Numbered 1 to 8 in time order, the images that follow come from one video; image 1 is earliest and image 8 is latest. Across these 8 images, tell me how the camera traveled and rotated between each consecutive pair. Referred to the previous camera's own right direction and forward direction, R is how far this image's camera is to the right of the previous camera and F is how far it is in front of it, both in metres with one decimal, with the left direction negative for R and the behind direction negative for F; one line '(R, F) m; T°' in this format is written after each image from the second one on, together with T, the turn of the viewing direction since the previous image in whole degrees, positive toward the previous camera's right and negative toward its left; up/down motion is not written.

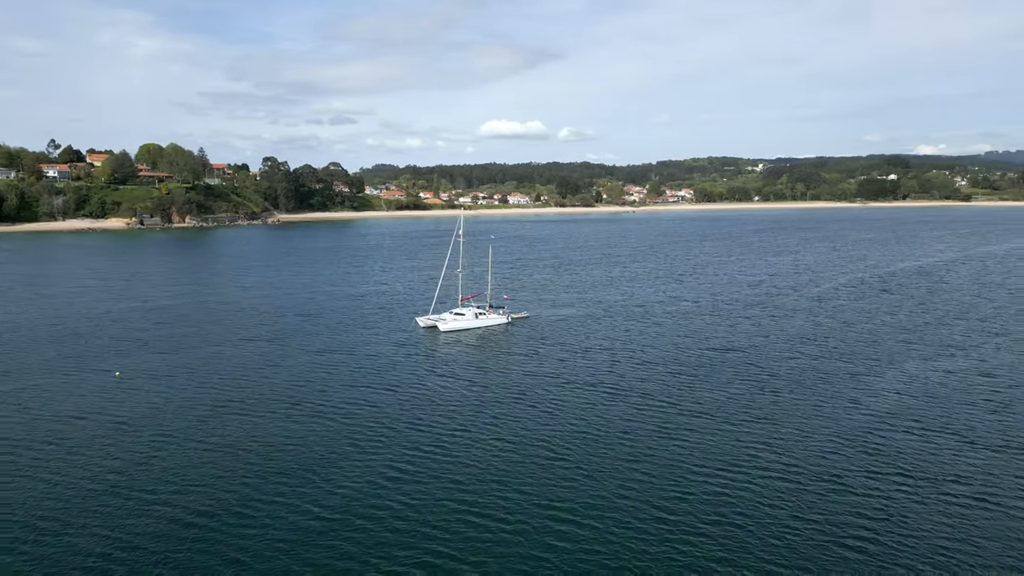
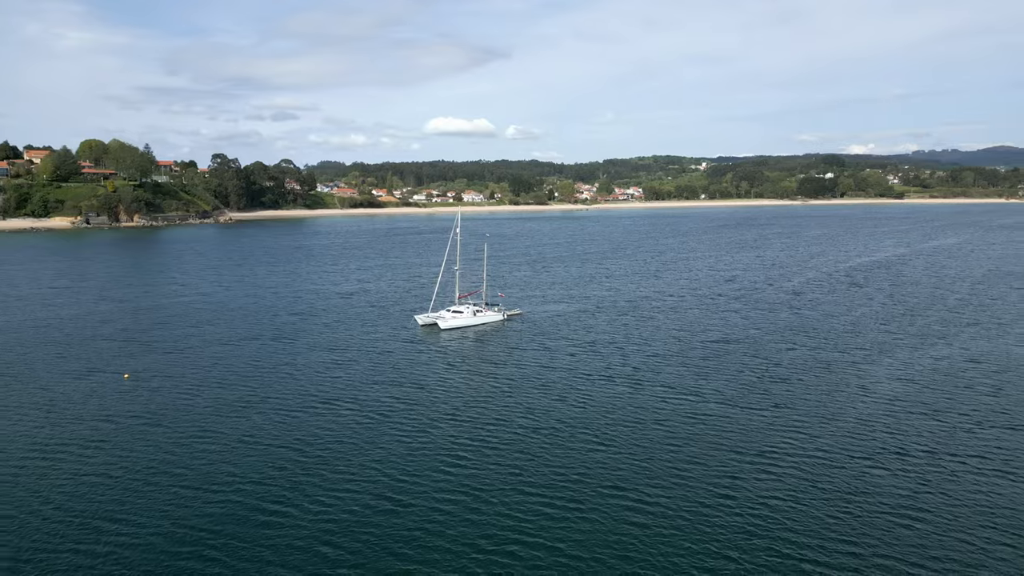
(-3.9, -0.8) m; +4°
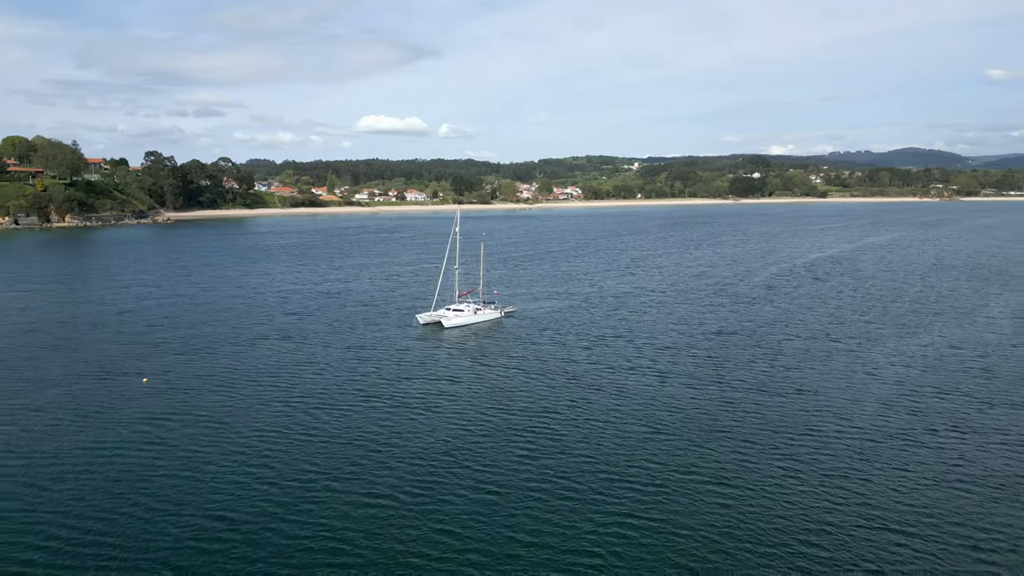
(-5.1, -1.0) m; +5°
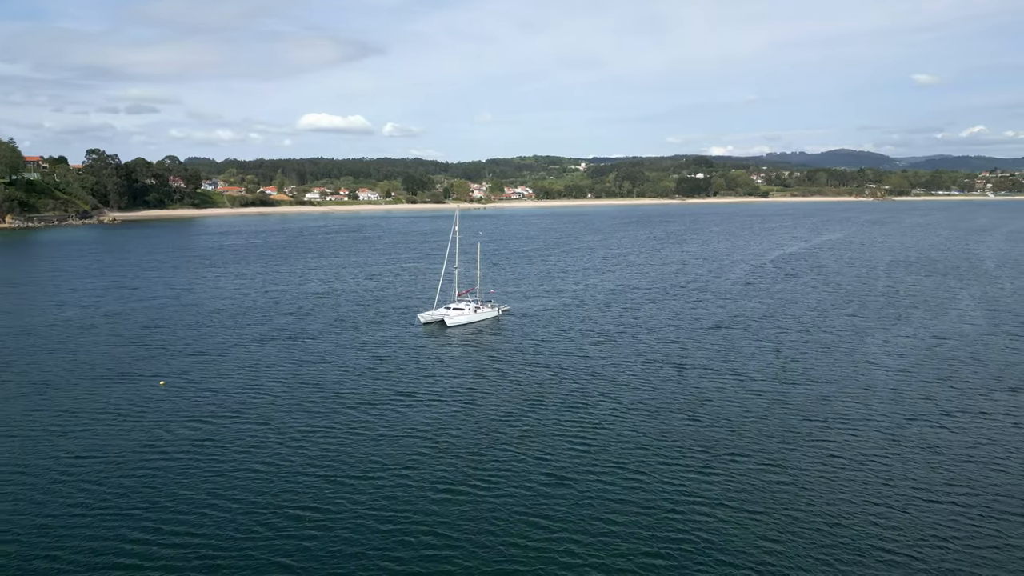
(-4.1, -0.7) m; +4°
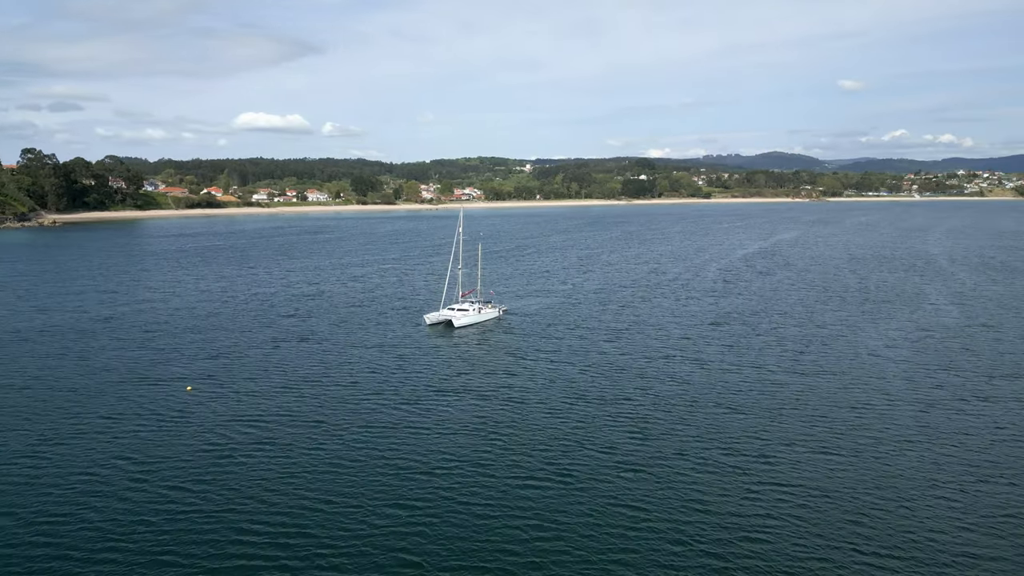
(-4.6, -0.7) m; +4°
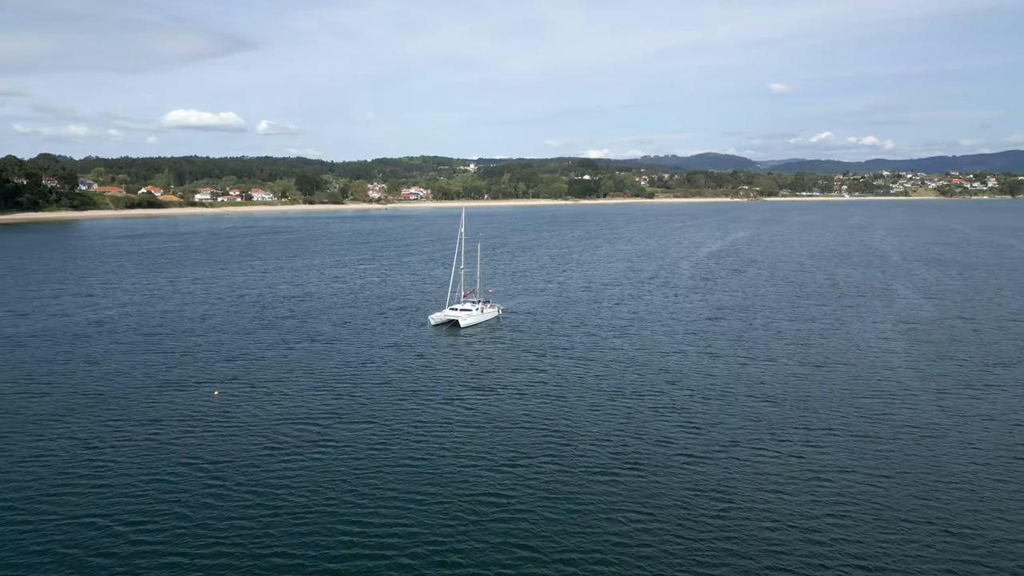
(-4.6, -0.6) m; +4°
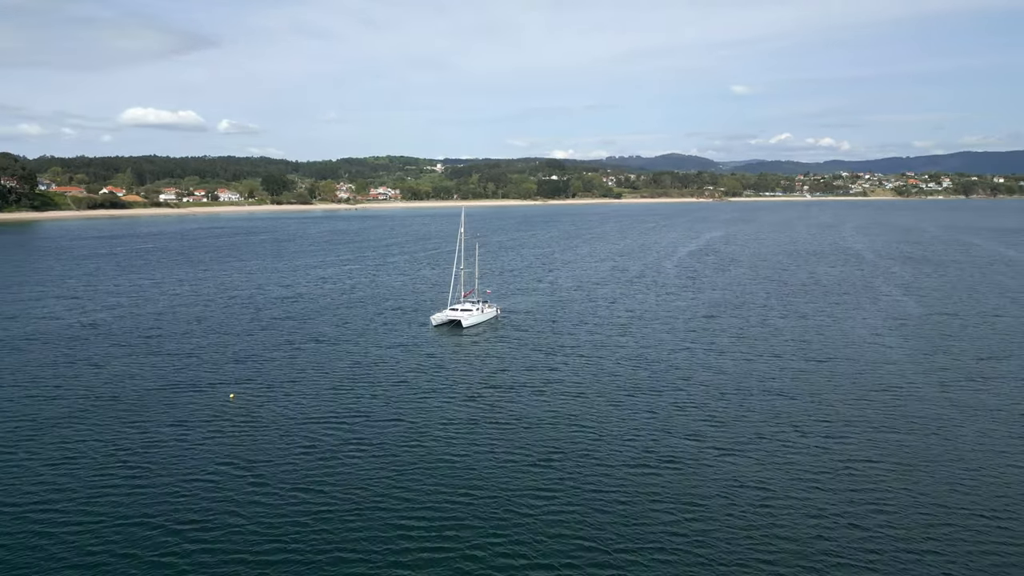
(-2.6, -0.3) m; +2°
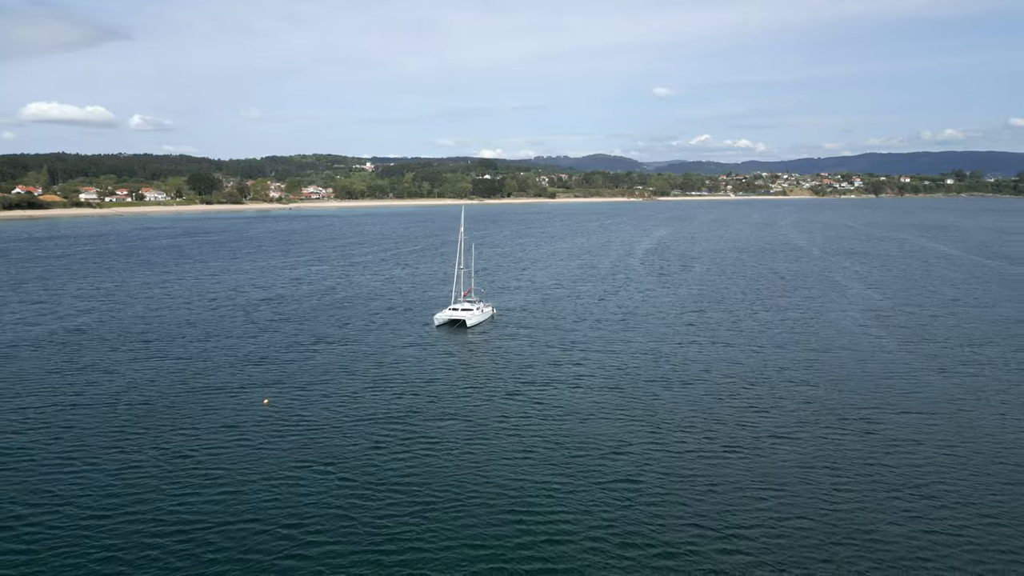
(-5.3, -0.6) m; +5°
